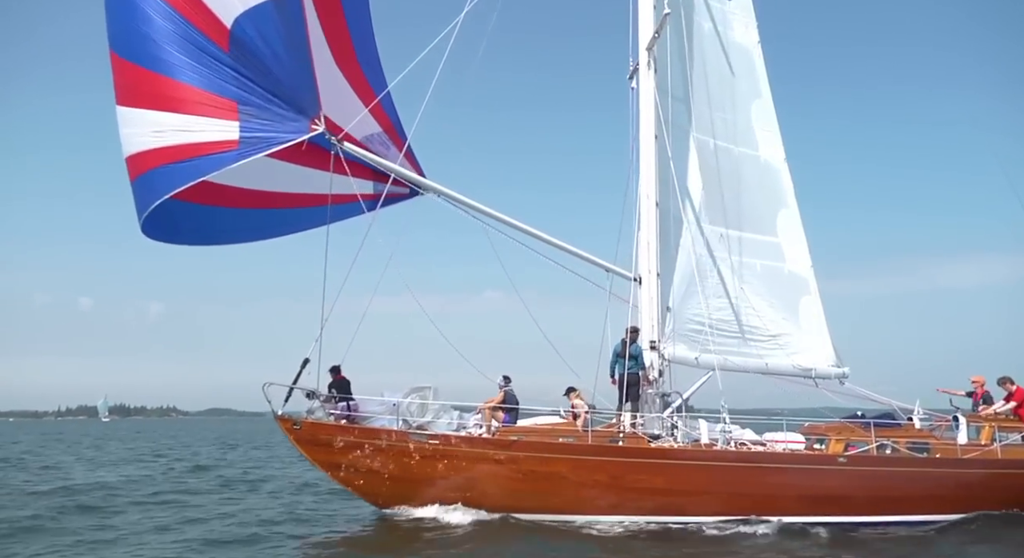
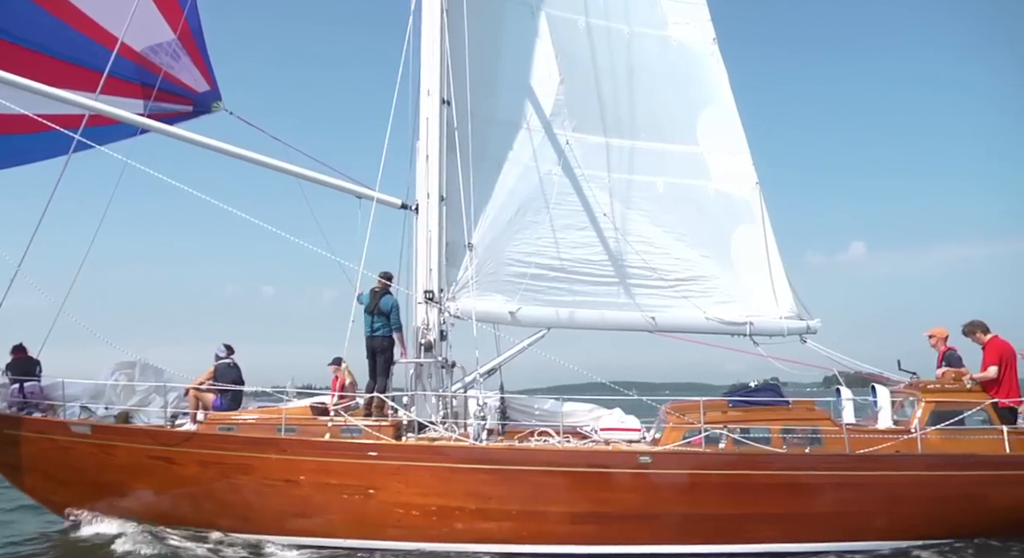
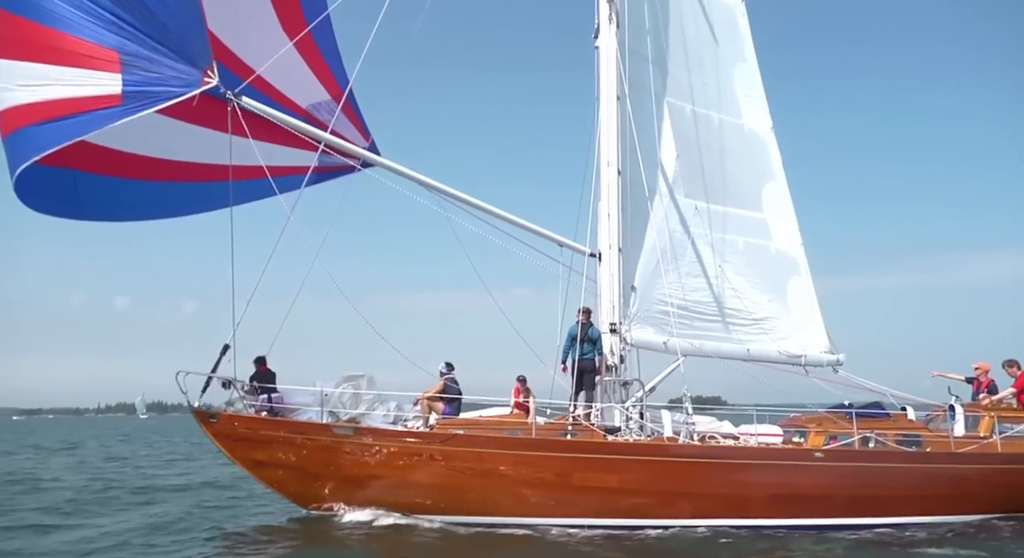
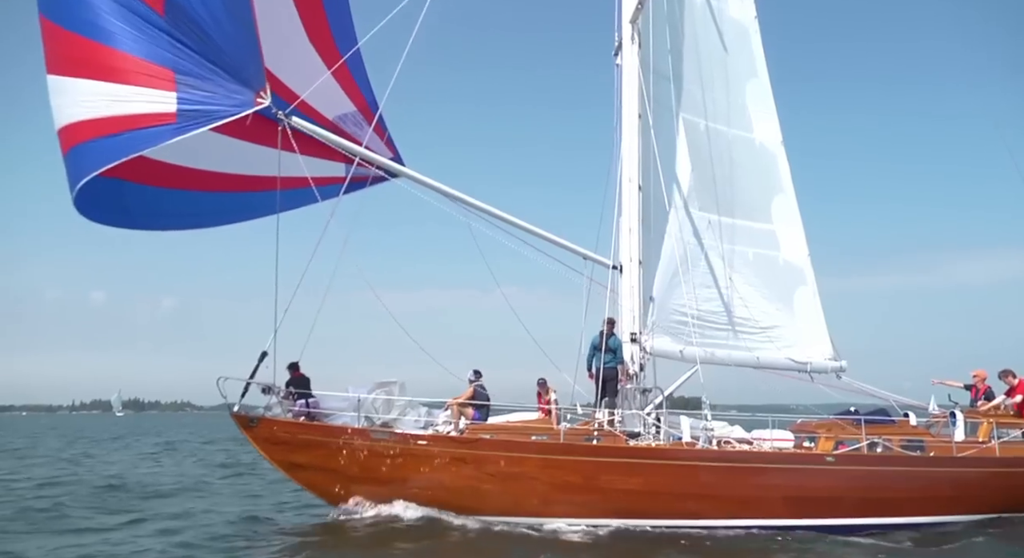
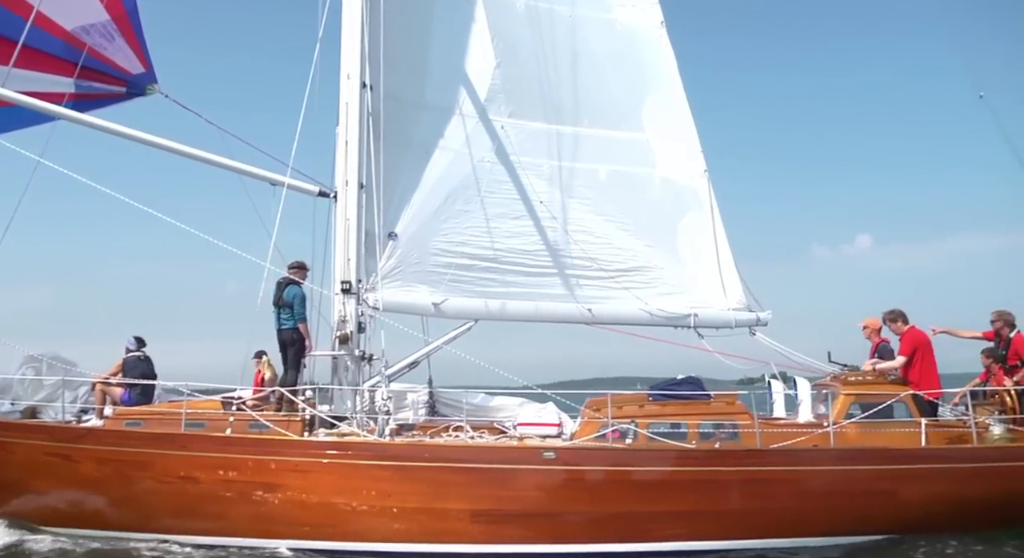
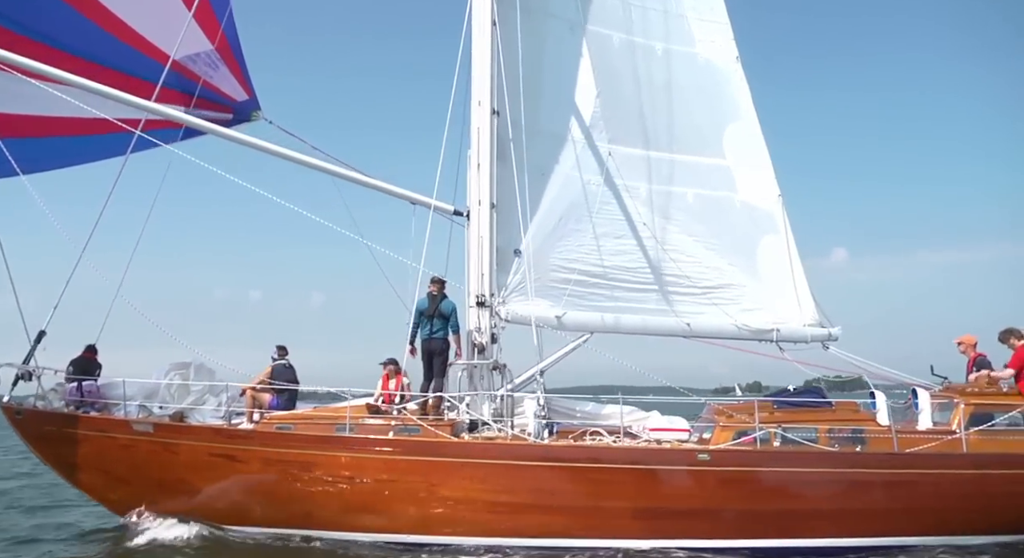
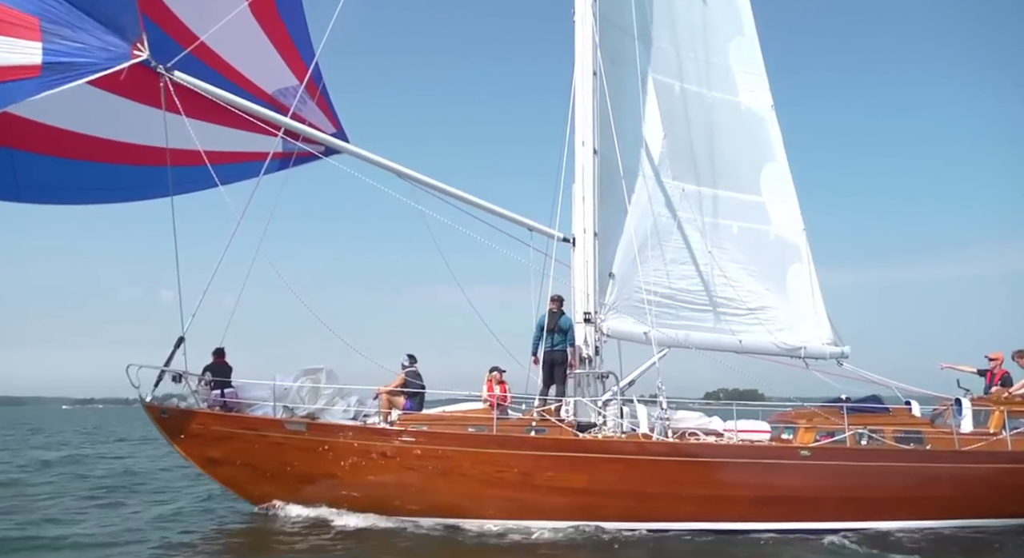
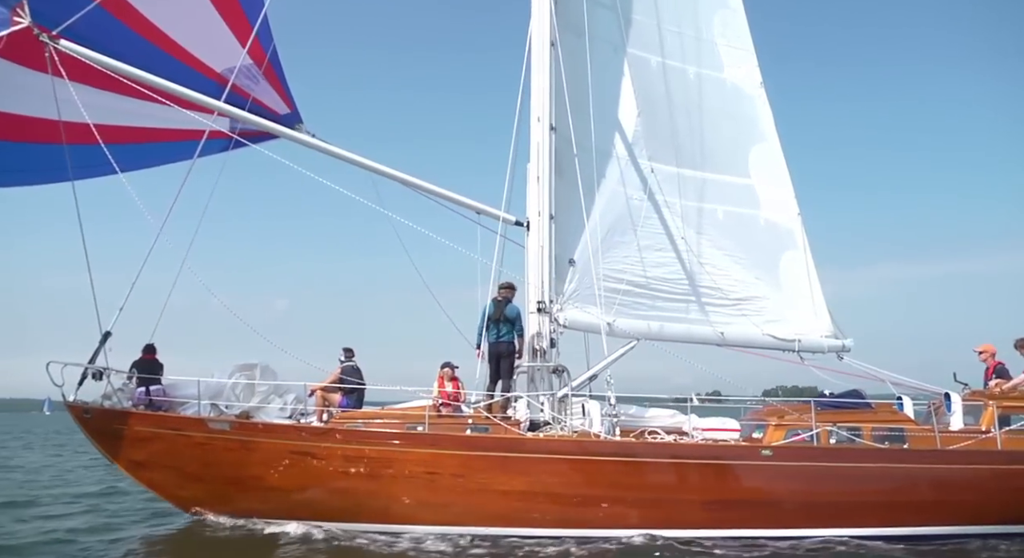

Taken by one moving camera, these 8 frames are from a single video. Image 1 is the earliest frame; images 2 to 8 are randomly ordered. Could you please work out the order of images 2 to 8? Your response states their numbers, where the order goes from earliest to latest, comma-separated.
4, 3, 7, 8, 6, 2, 5
